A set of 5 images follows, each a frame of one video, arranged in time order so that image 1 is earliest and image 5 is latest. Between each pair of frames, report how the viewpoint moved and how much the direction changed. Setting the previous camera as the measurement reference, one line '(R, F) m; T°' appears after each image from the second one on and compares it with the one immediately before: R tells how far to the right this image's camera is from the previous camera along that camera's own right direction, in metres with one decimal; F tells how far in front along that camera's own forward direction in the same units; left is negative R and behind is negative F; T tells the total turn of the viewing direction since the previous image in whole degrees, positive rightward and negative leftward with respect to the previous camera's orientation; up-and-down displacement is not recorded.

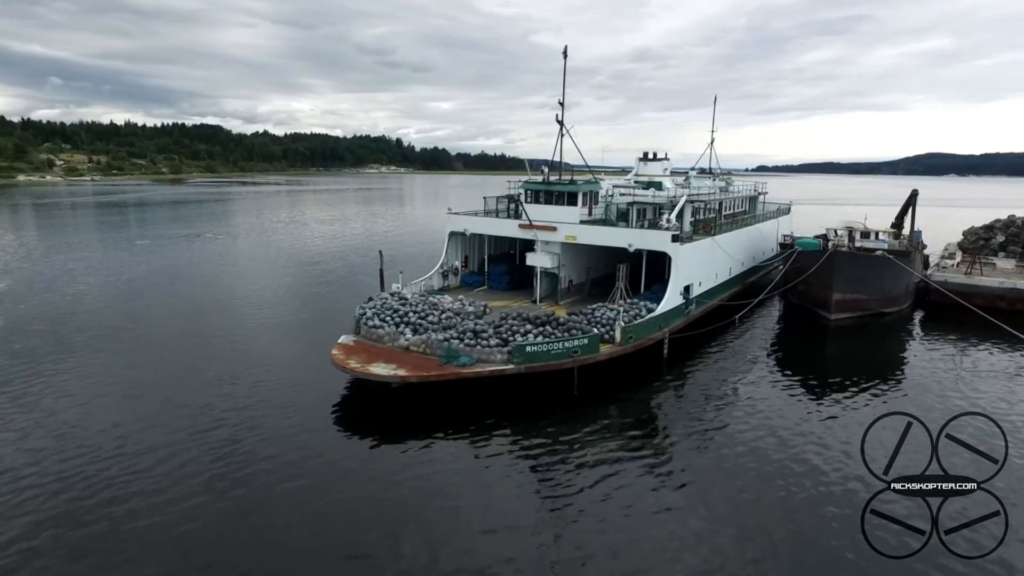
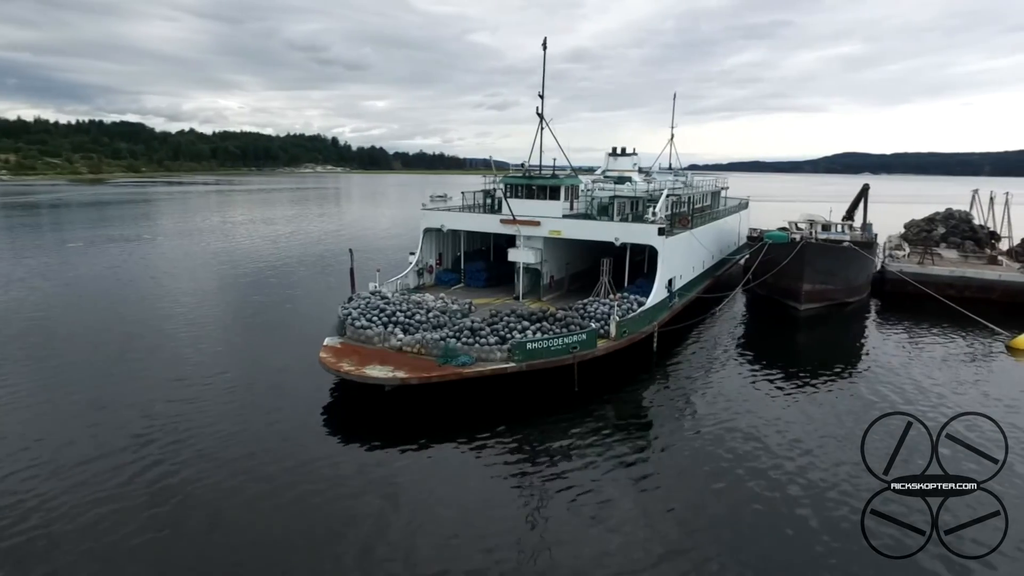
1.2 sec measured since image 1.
(-1.4, +0.6) m; +5°
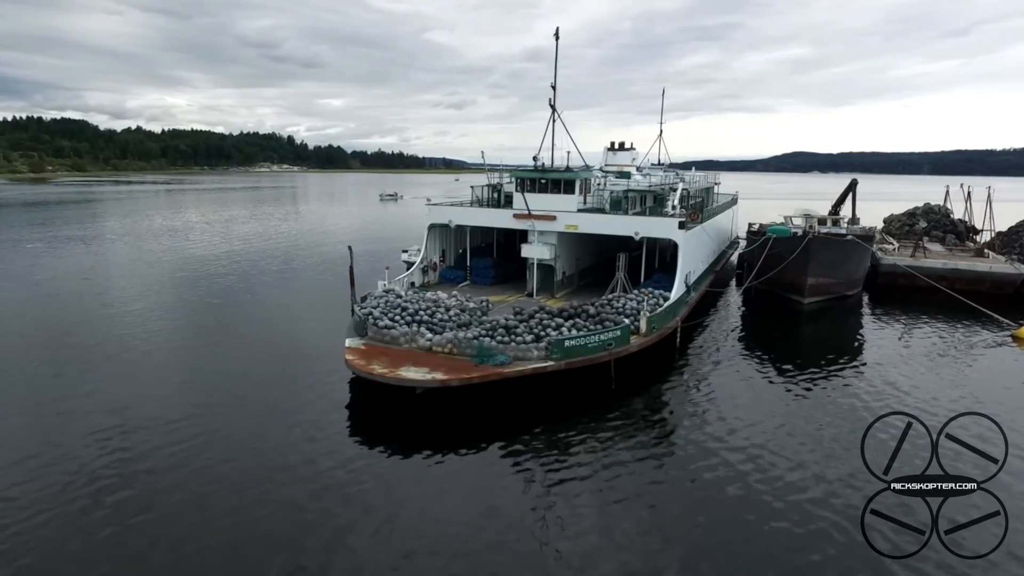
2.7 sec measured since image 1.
(-1.9, +0.7) m; +3°
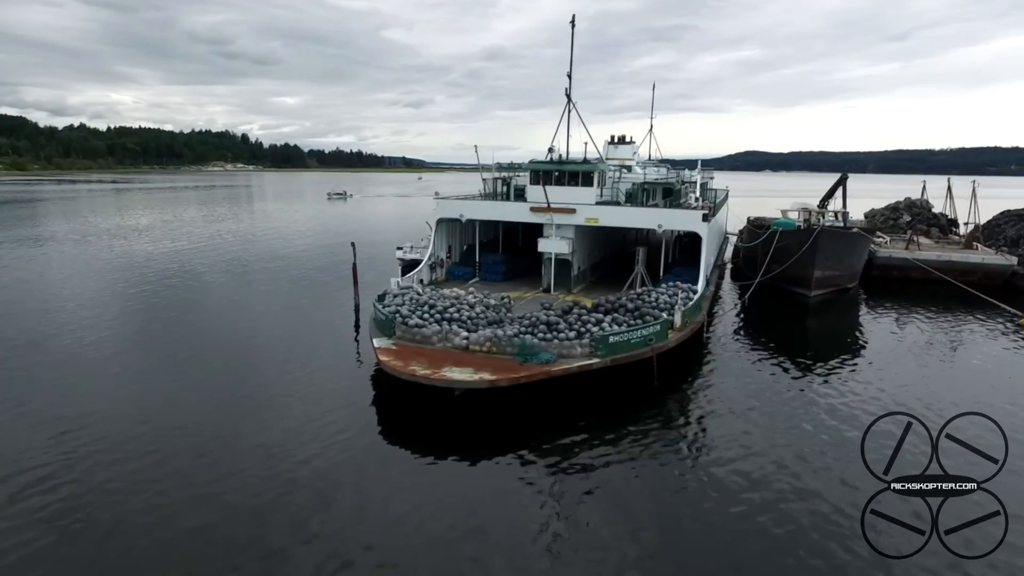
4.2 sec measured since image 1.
(-1.9, +0.8) m; +3°
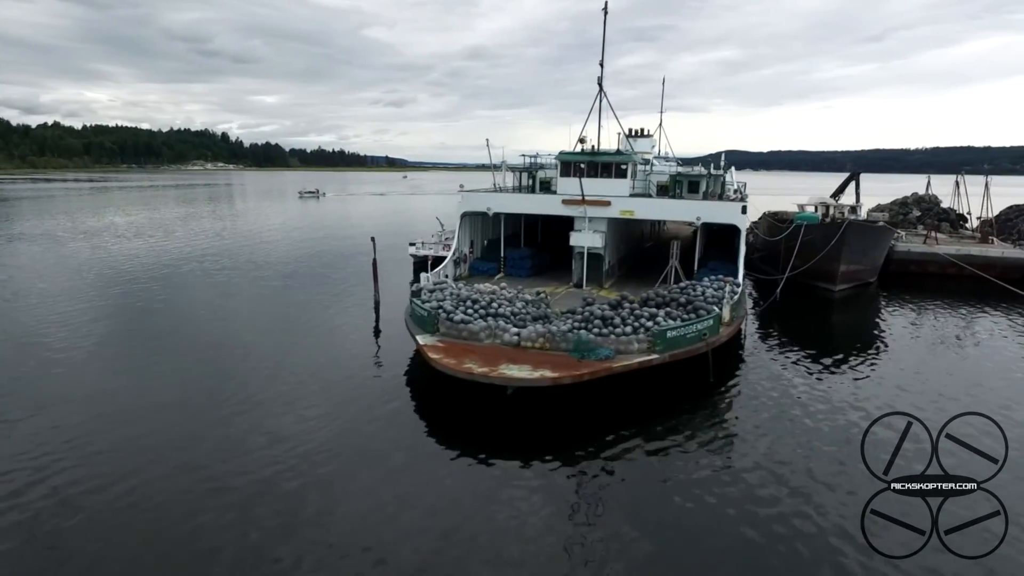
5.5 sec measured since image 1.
(-1.6, +0.7) m; +1°
